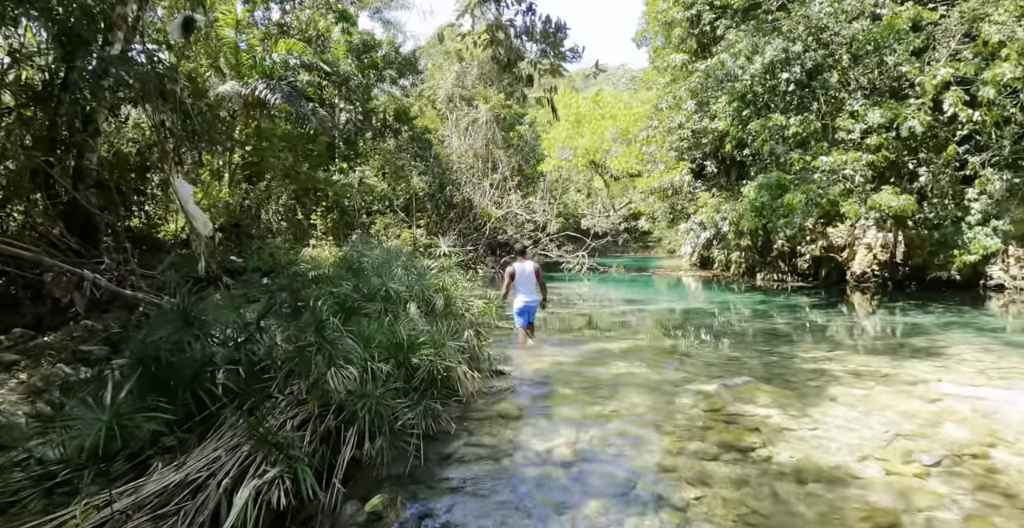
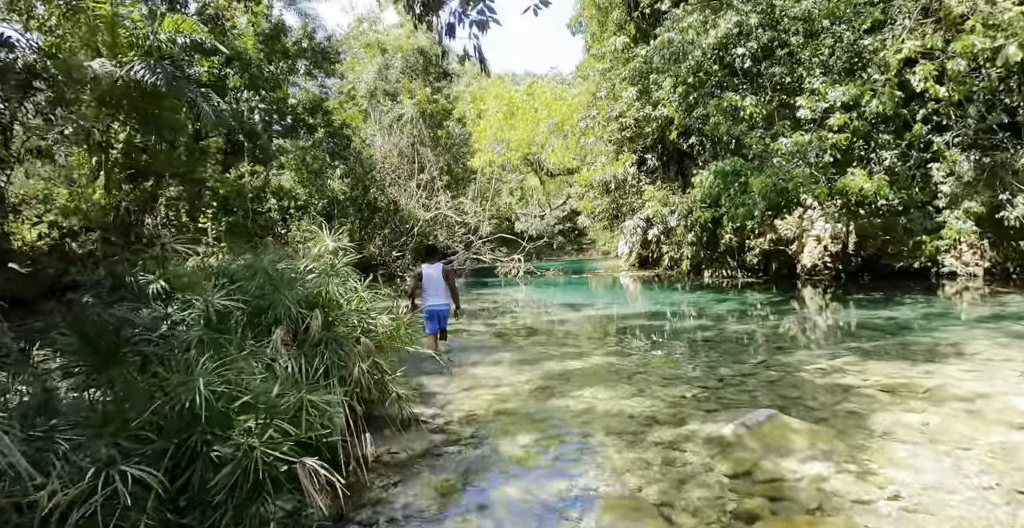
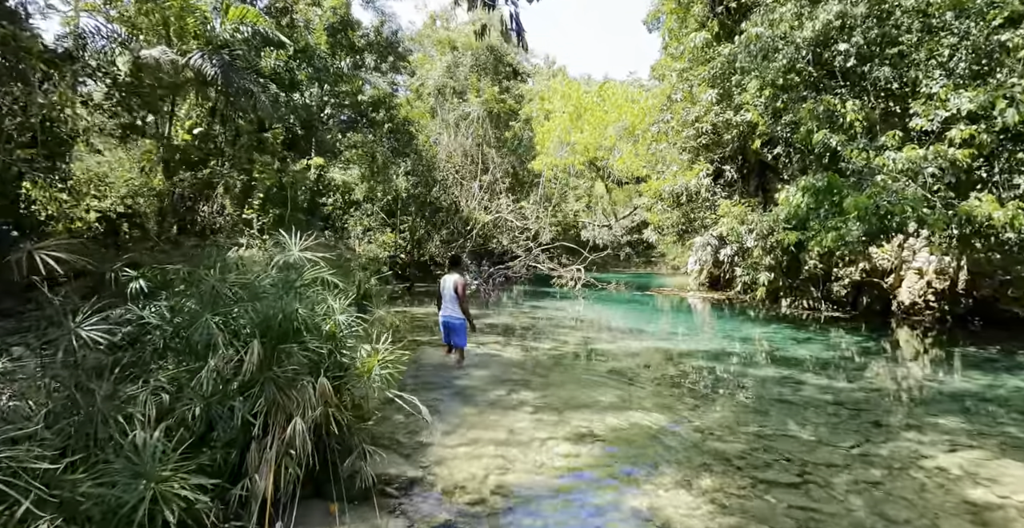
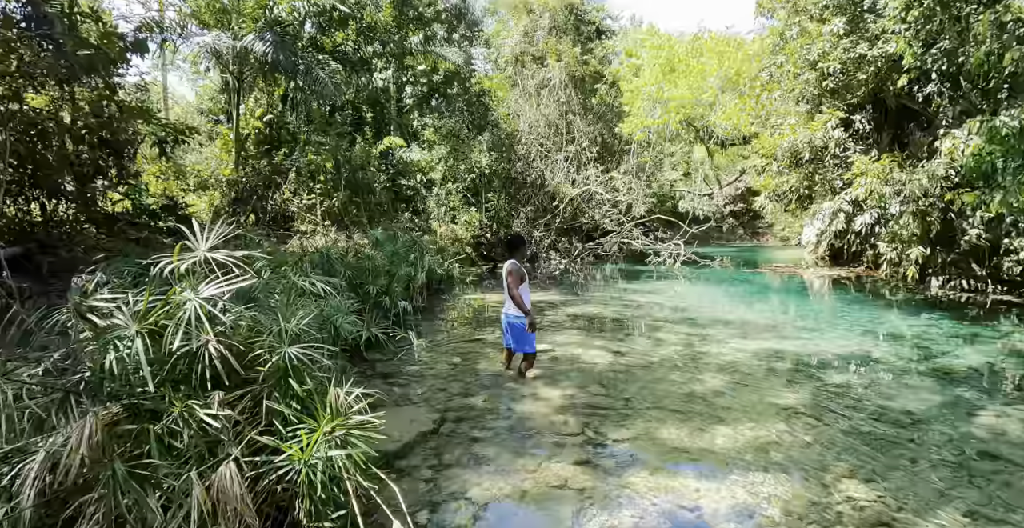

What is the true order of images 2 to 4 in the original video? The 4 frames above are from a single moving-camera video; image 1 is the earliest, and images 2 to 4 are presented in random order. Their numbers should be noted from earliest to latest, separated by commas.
2, 3, 4
